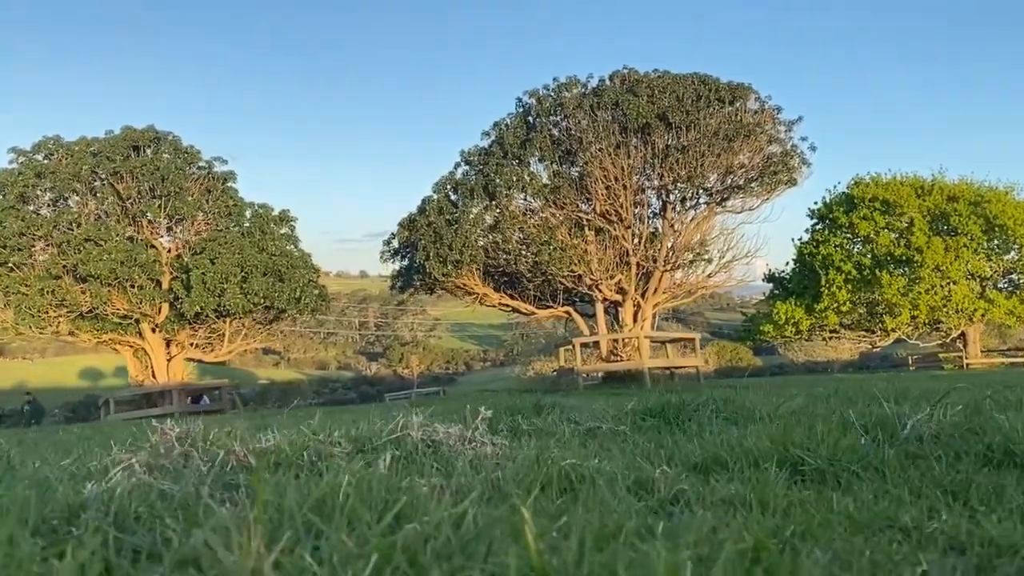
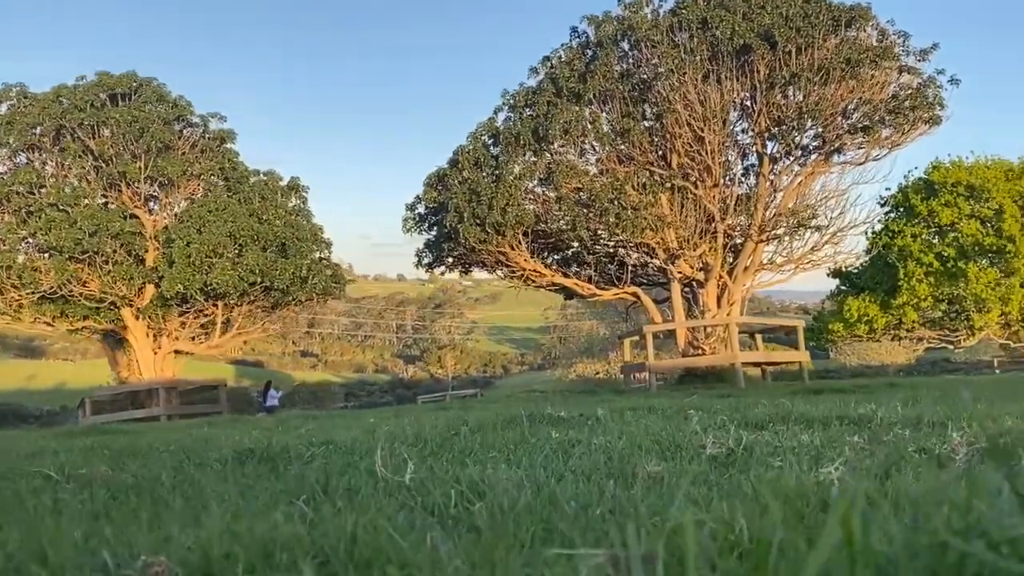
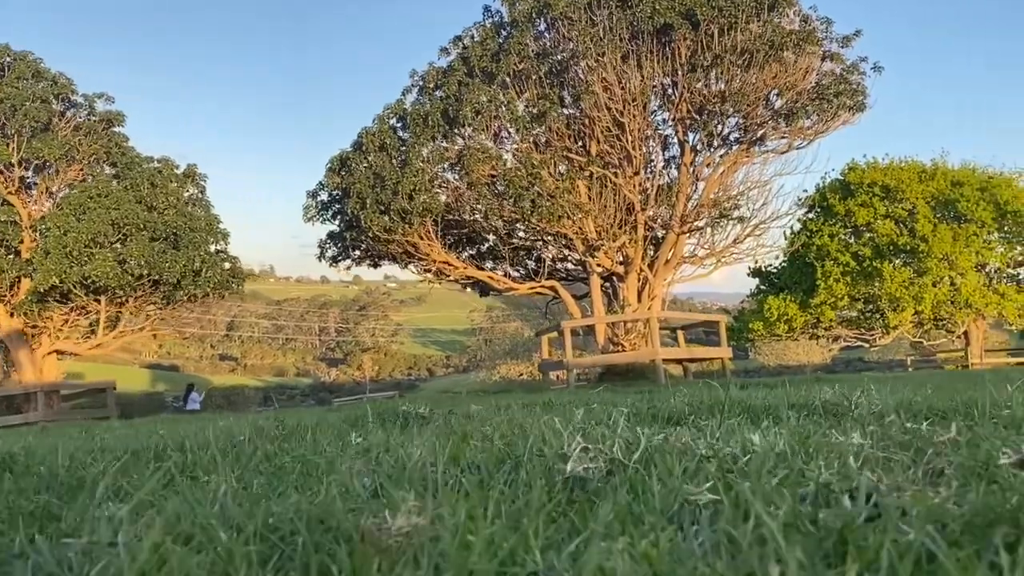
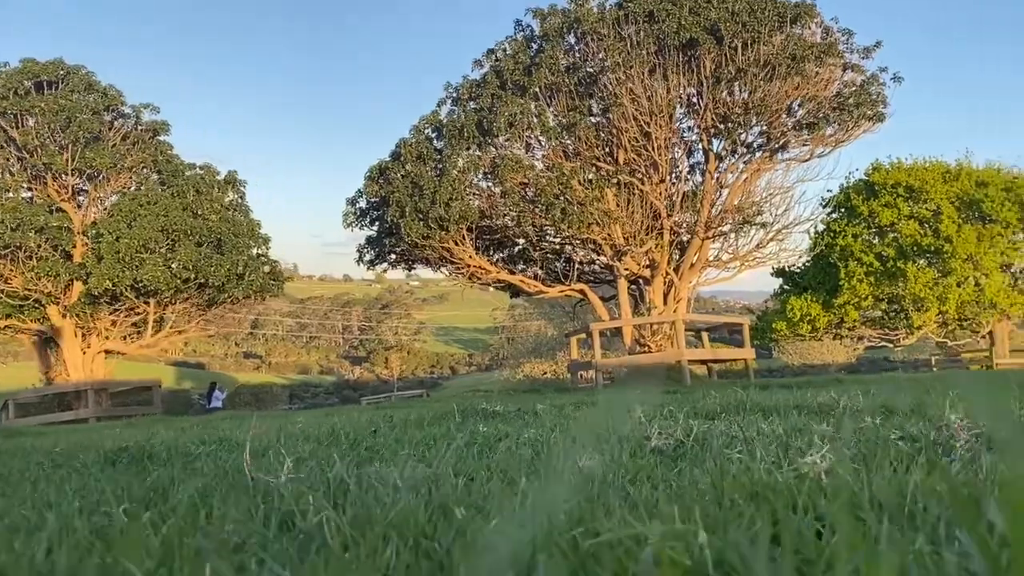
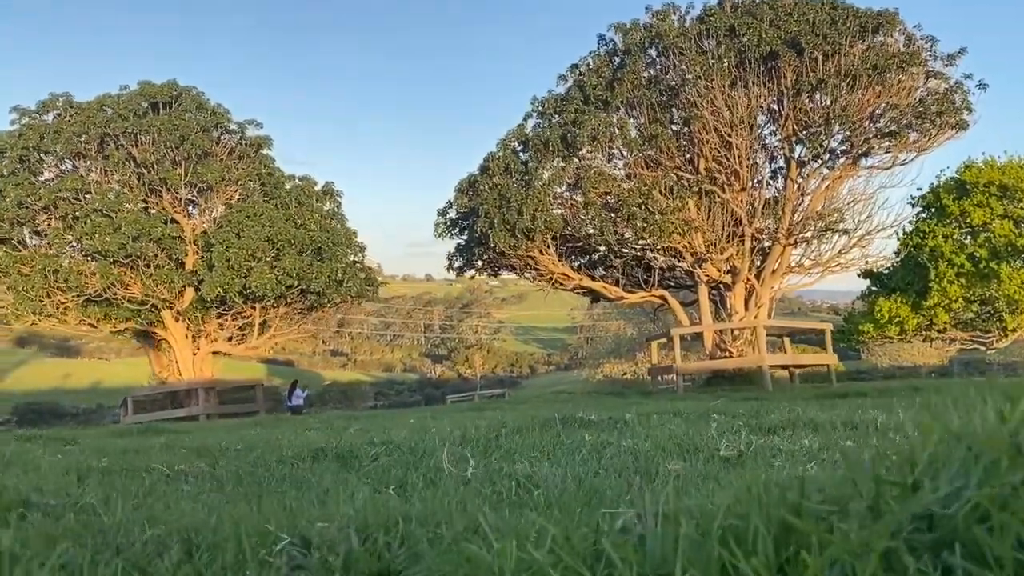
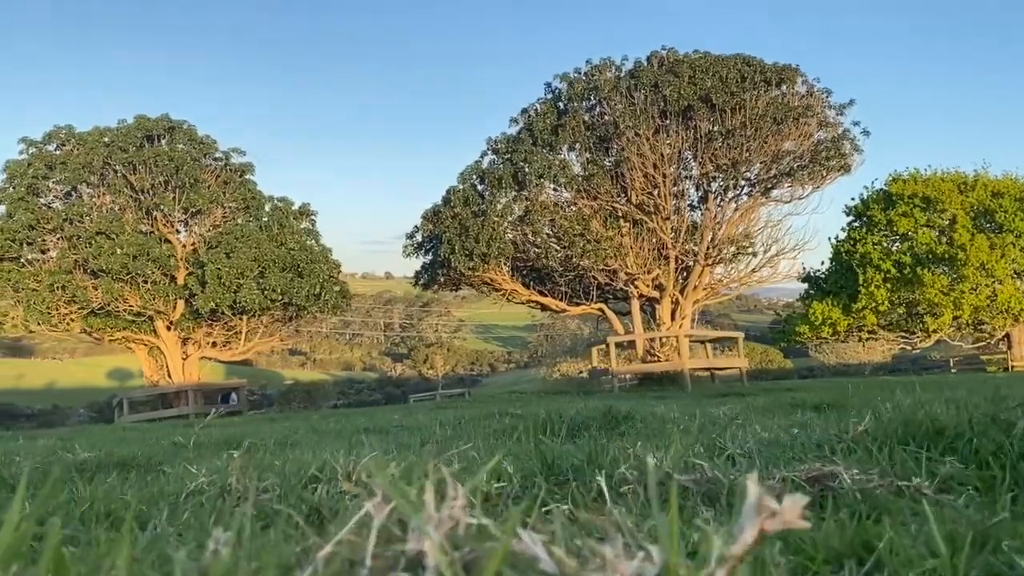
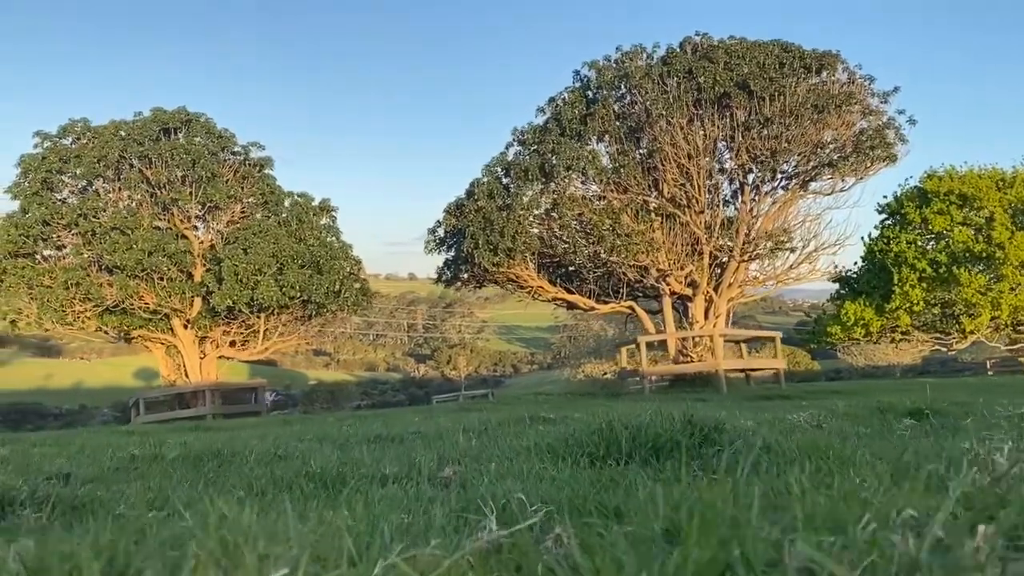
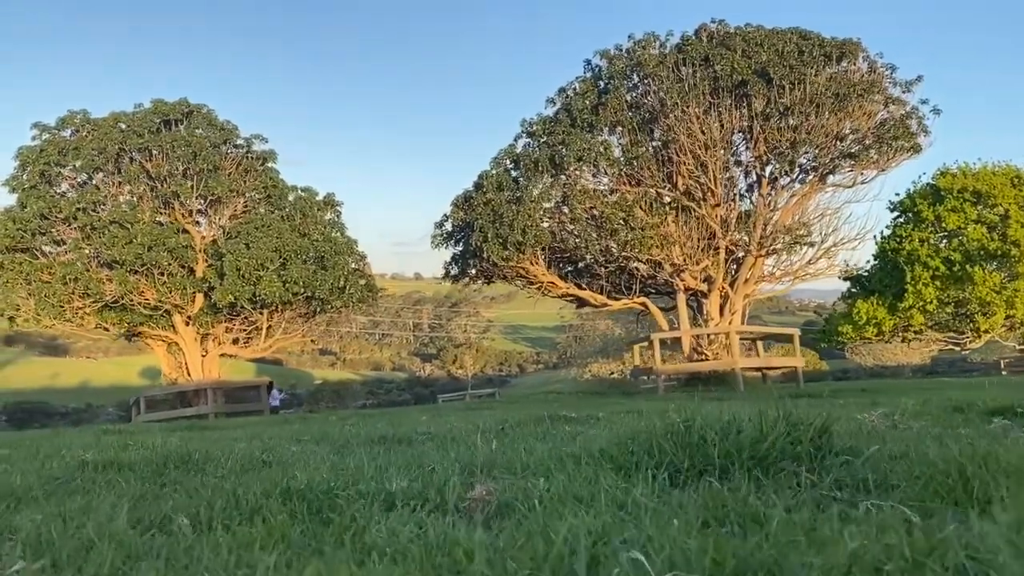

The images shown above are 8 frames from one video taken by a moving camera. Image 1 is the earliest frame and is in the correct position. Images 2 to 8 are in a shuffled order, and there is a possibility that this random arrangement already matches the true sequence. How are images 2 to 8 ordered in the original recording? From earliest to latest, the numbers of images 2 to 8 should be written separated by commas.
6, 7, 8, 5, 2, 4, 3
